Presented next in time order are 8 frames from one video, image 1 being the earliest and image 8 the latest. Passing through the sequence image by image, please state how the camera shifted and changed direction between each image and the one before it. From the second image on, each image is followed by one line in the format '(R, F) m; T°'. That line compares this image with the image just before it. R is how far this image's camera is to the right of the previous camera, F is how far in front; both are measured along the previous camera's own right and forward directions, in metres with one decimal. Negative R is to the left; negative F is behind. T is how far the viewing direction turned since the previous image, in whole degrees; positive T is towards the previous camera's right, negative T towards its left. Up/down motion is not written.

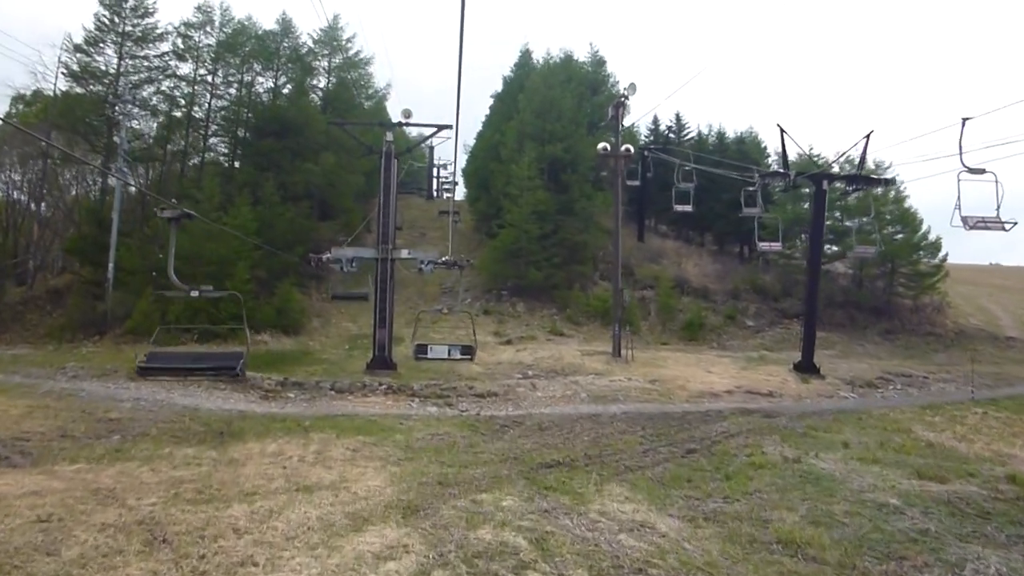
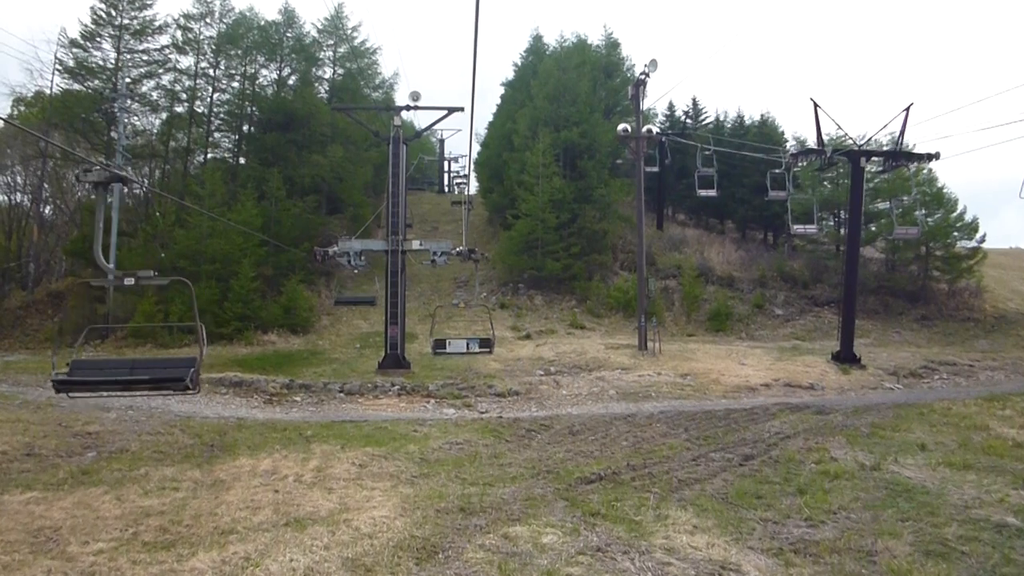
(-0.1, +1.2) m; -1°
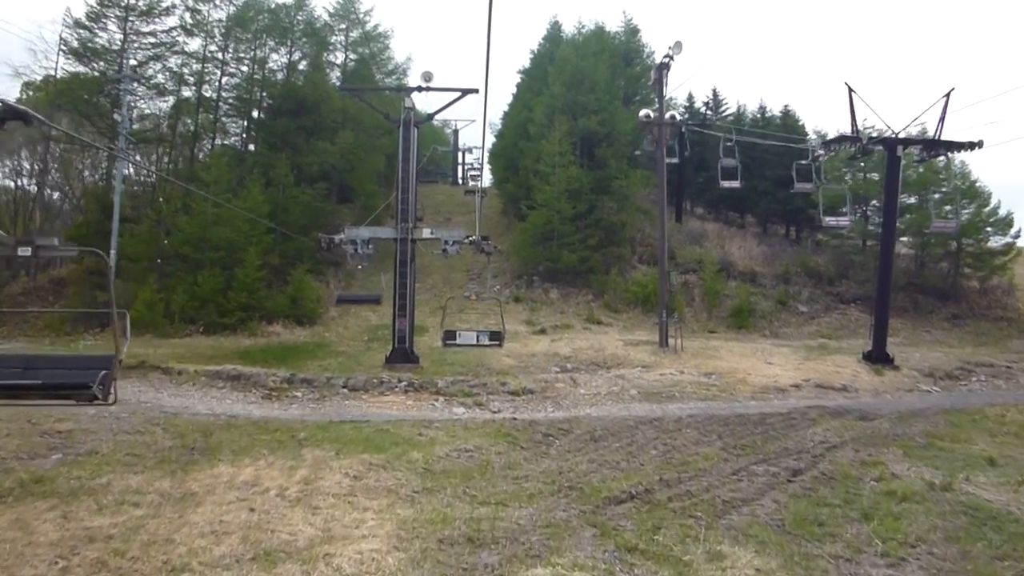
(0.0, +1.0) m; -1°
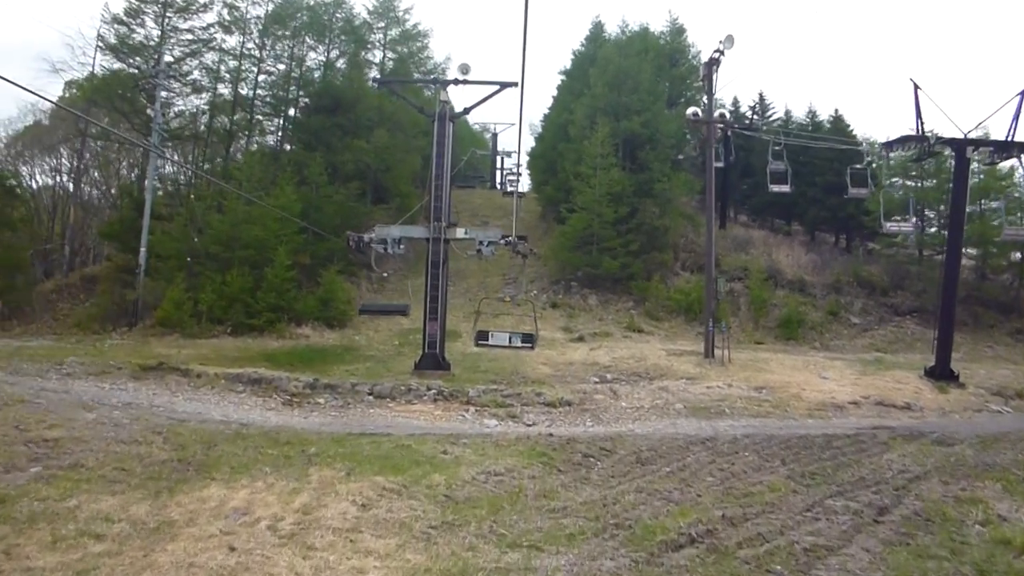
(0.0, +1.0) m; -2°
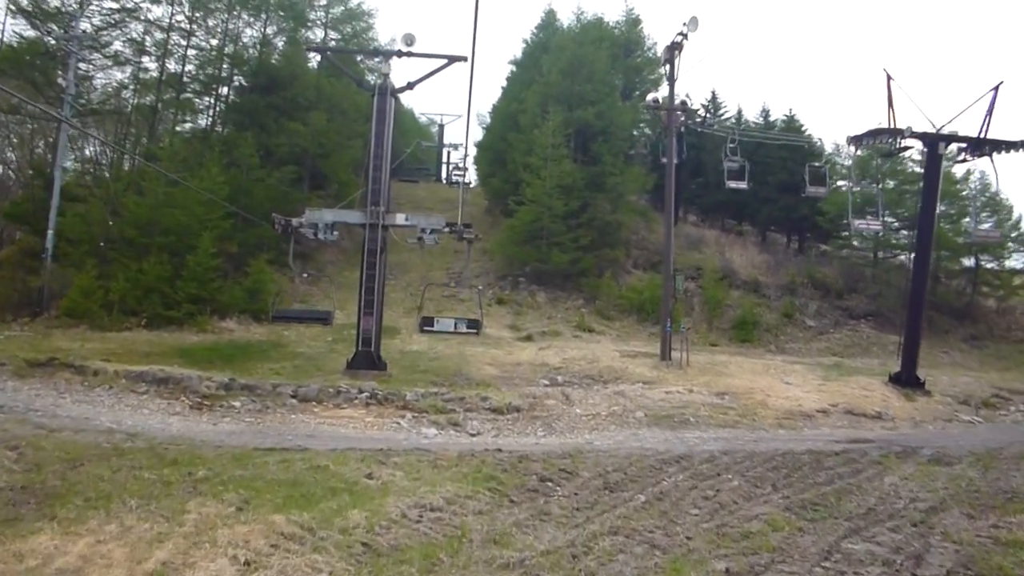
(0.0, +1.5) m; +4°
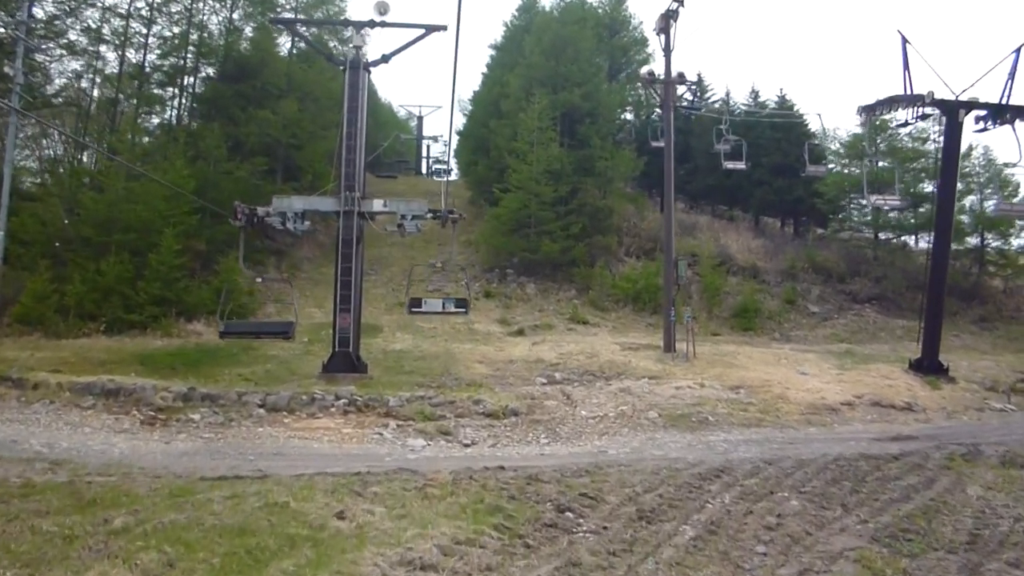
(-0.1, +1.4) m; +1°
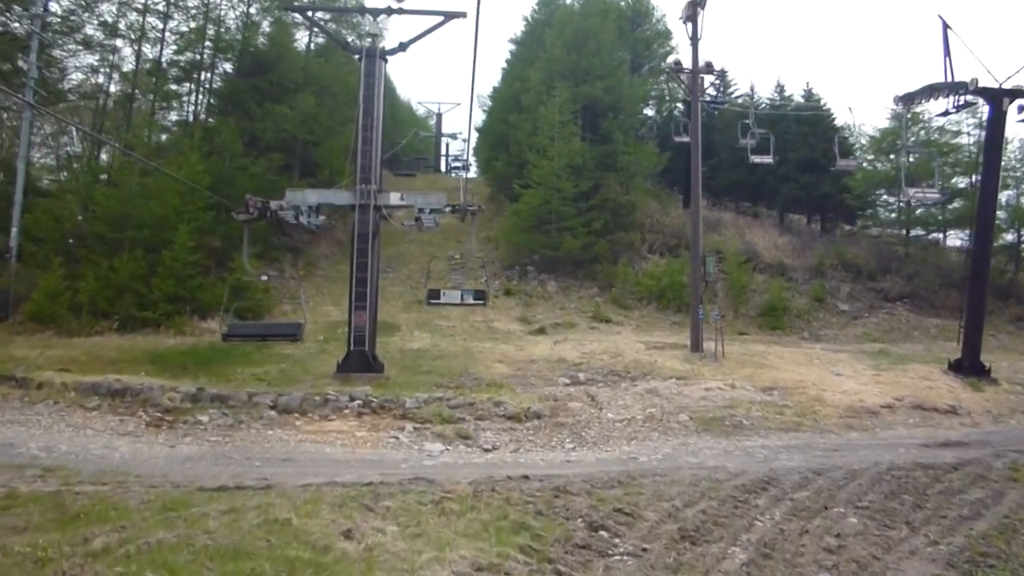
(0.0, +0.5) m; -1°
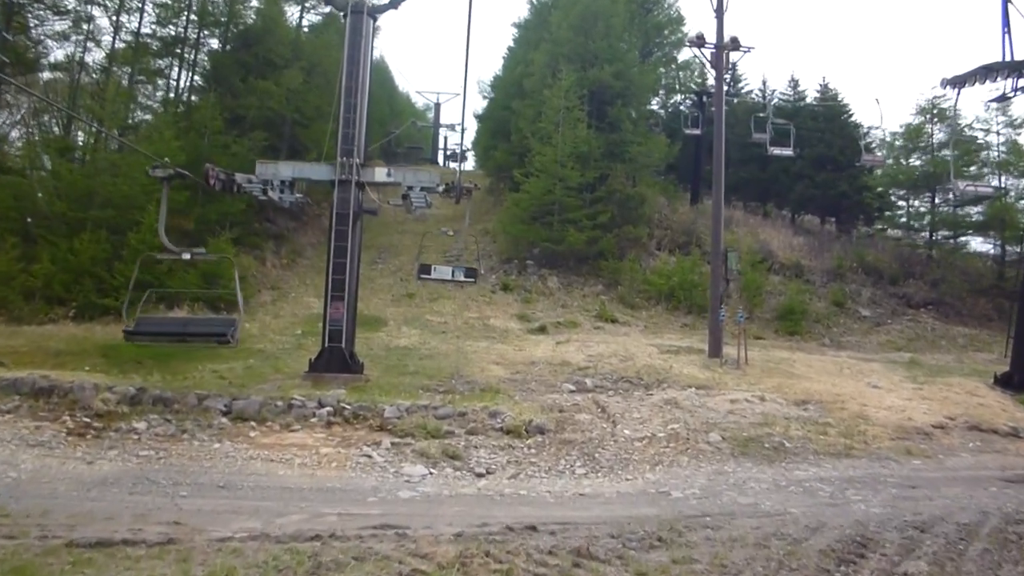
(-0.1, +1.7) m; 0°
